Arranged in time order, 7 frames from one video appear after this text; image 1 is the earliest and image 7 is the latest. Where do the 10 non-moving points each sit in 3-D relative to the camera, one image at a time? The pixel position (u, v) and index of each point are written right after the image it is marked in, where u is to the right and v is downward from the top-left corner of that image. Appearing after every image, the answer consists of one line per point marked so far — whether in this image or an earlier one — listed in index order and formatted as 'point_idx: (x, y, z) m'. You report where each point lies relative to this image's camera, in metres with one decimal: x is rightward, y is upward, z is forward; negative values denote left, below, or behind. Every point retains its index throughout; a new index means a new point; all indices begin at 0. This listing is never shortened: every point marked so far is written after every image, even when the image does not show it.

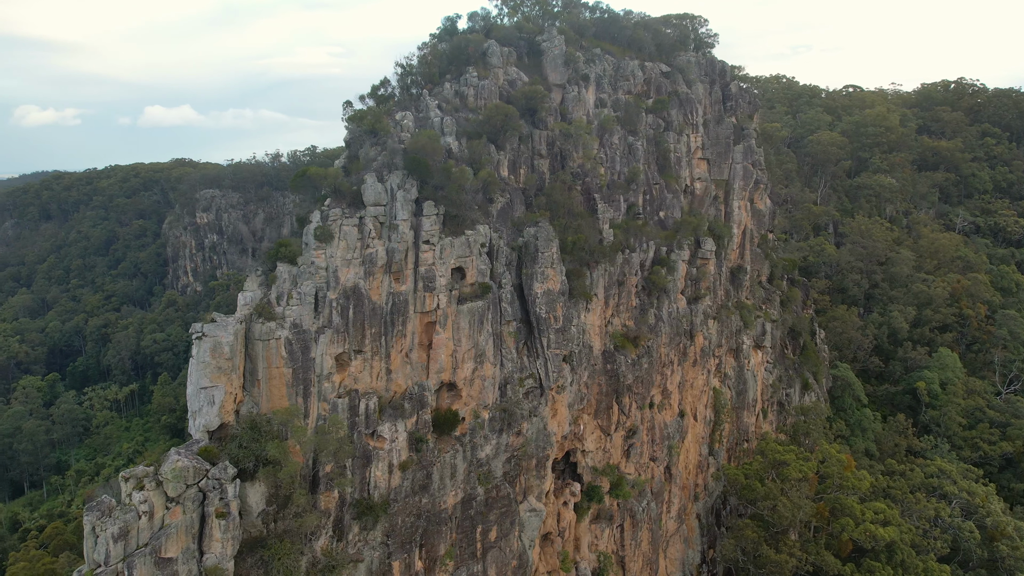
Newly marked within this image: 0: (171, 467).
0: (-8.1, -4.1, +14.6) m
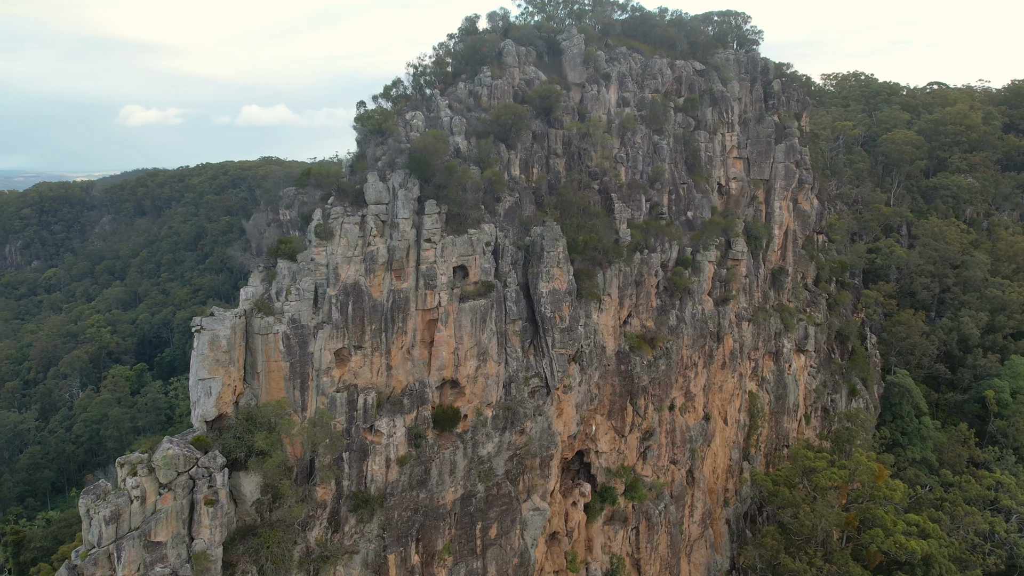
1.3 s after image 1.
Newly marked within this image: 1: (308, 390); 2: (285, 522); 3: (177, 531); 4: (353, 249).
0: (-8.5, -4.0, +15.1) m
1: (-6.2, -3.0, +19.0) m
2: (-6.7, -6.5, +17.7) m
3: (-8.2, -5.8, +15.2) m
4: (-4.9, +1.2, +19.6) m
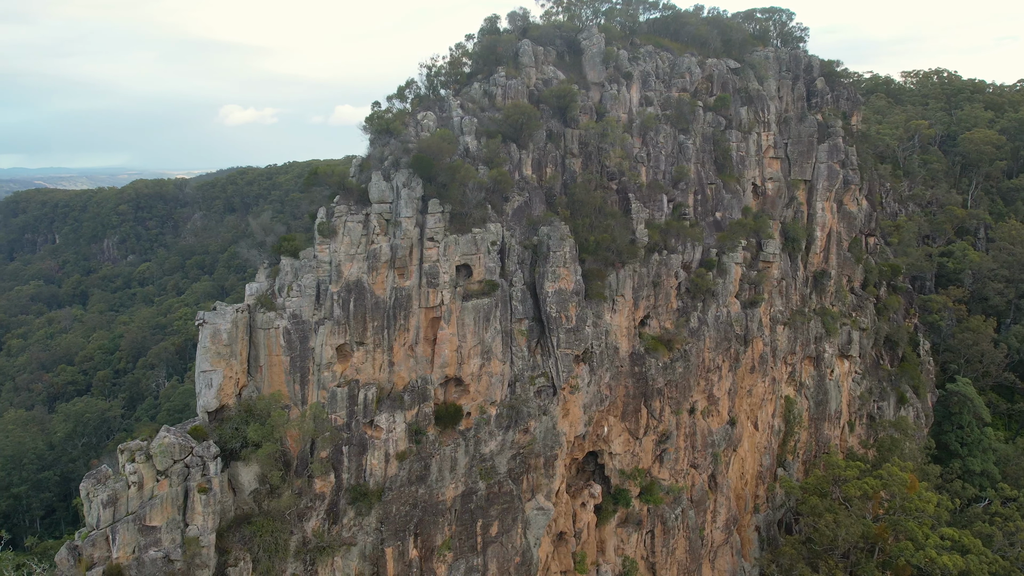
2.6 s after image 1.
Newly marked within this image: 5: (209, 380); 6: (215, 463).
0: (-8.9, -3.8, +15.7) m
1: (-6.3, -2.9, +19.4) m
2: (-6.9, -6.4, +18.2) m
3: (-8.6, -5.7, +15.8) m
4: (-4.9, +1.3, +20.0) m
5: (-8.8, -2.6, +18.2) m
6: (-7.6, -4.5, +16.1) m
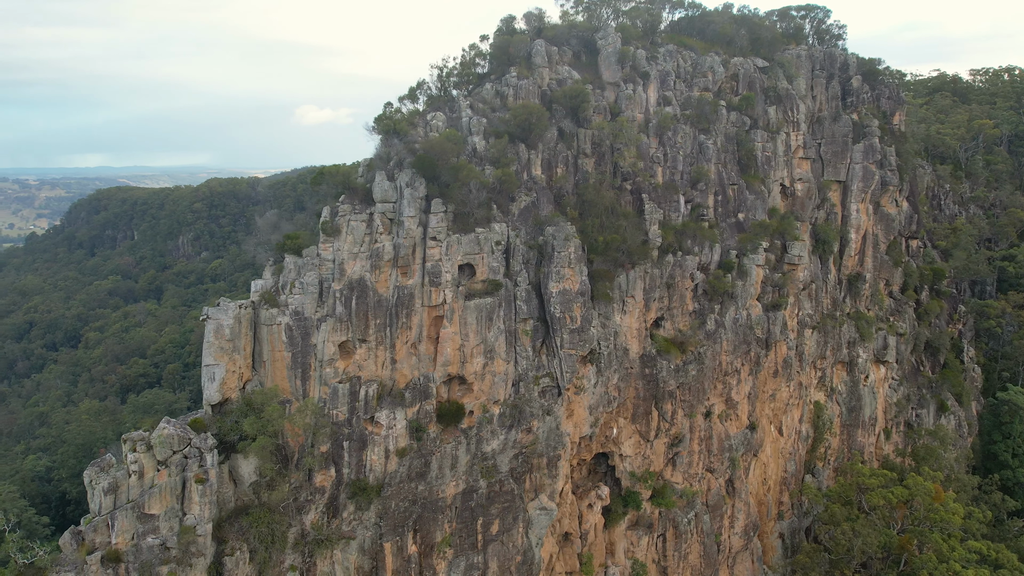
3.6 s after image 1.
0: (-9.1, -3.7, +16.3) m
1: (-6.3, -2.8, +19.8) m
2: (-7.0, -6.3, +18.6) m
3: (-8.8, -5.6, +16.3) m
4: (-4.9, +1.4, +20.3) m
5: (-8.9, -2.5, +18.7) m
6: (-7.9, -4.4, +16.6) m
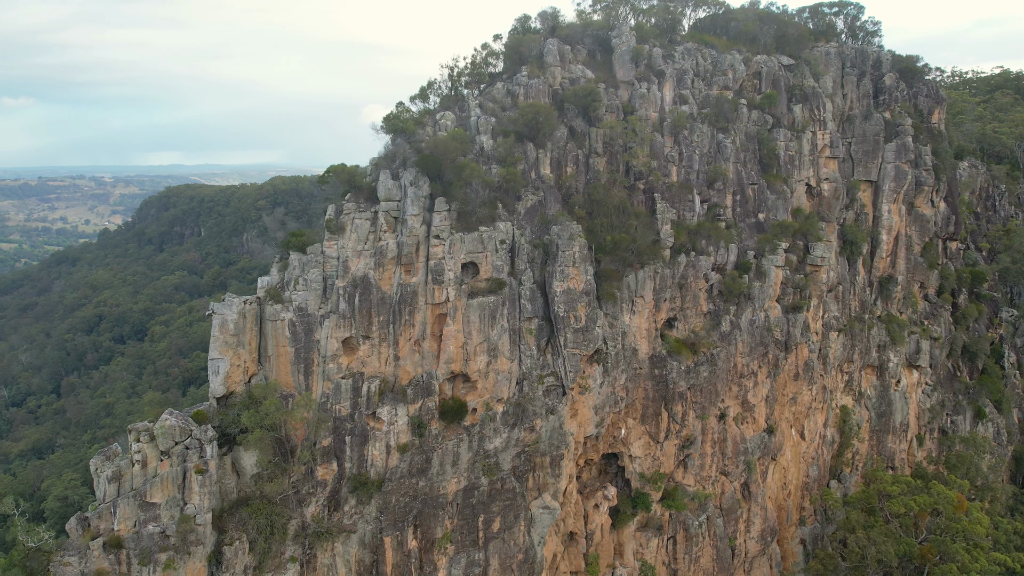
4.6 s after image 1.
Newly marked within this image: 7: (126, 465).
0: (-9.3, -3.6, +16.8) m
1: (-6.3, -2.7, +20.2) m
2: (-7.1, -6.2, +19.0) m
3: (-9.0, -5.5, +16.8) m
4: (-4.8, +1.5, +20.6) m
5: (-8.9, -2.4, +19.2) m
6: (-8.0, -4.3, +17.0) m
7: (-9.9, -4.6, +16.3) m
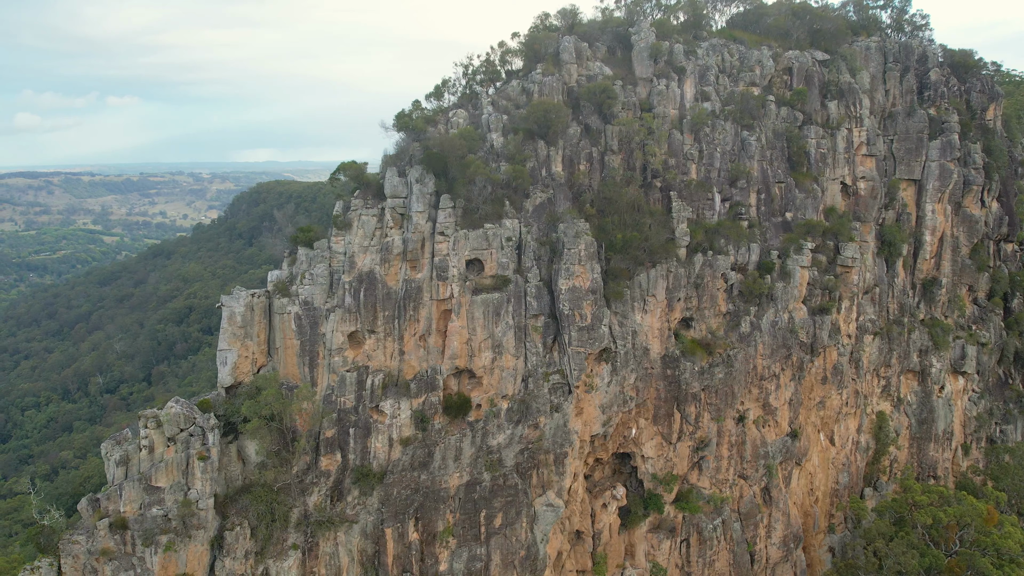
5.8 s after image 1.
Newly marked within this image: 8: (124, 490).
0: (-9.4, -3.4, +17.4) m
1: (-6.3, -2.6, +20.7) m
2: (-7.2, -6.0, +19.5) m
3: (-9.2, -5.3, +17.5) m
4: (-4.7, +1.6, +21.0) m
5: (-8.9, -2.2, +19.9) m
6: (-8.2, -4.1, +17.6) m
7: (-10.1, -4.4, +17.1) m
8: (-10.2, -5.5, +16.9) m
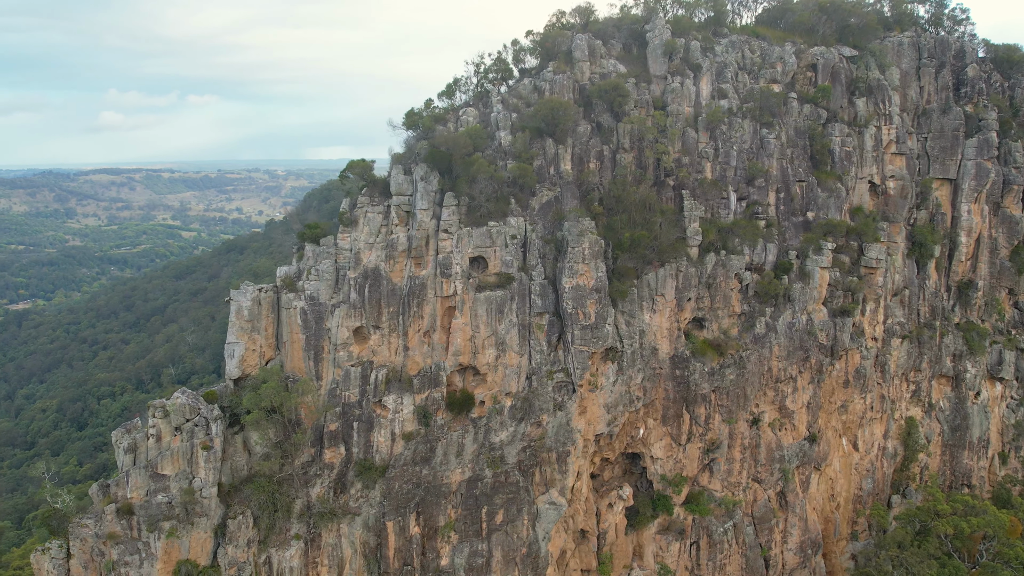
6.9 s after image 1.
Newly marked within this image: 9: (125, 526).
0: (-9.5, -3.3, +18.0) m
1: (-6.2, -2.5, +21.1) m
2: (-7.2, -5.9, +20.0) m
3: (-9.3, -5.1, +18.0) m
4: (-4.6, +1.7, +21.3) m
5: (-8.9, -2.1, +20.4) m
6: (-8.3, -3.9, +18.1) m
7: (-10.3, -4.2, +17.7) m
8: (-10.4, -5.3, +17.5) m
9: (-11.2, -6.9, +18.5) m
